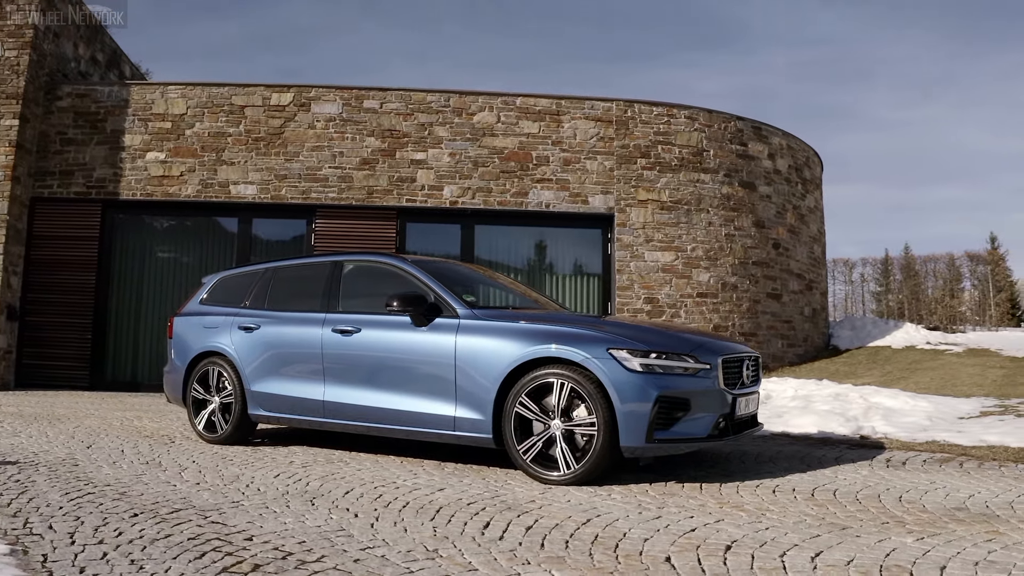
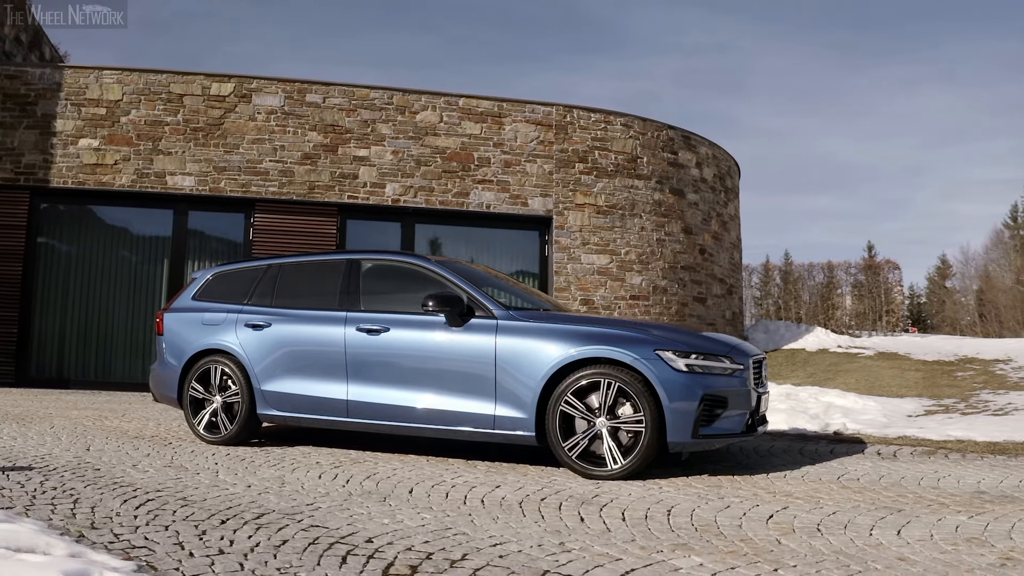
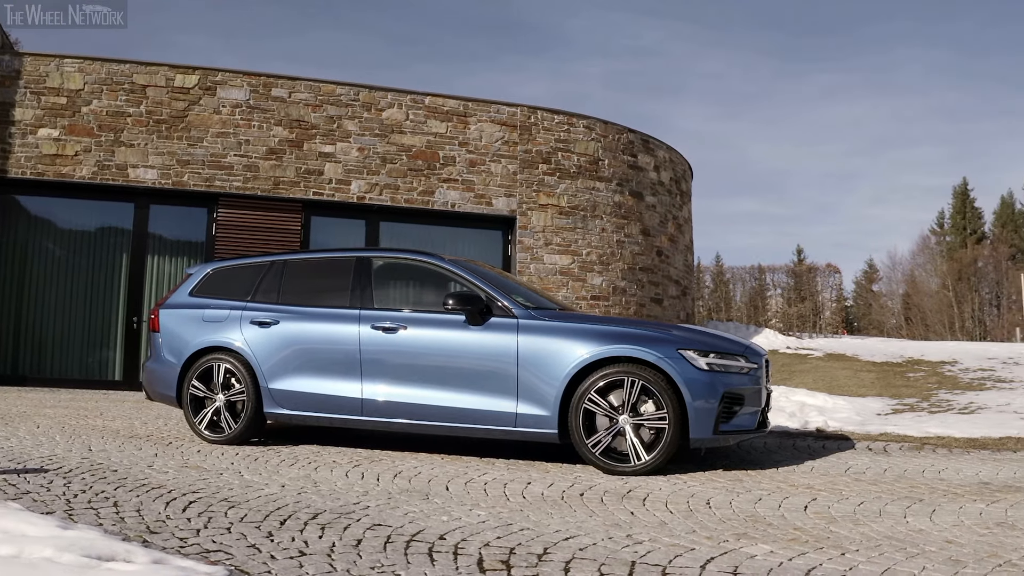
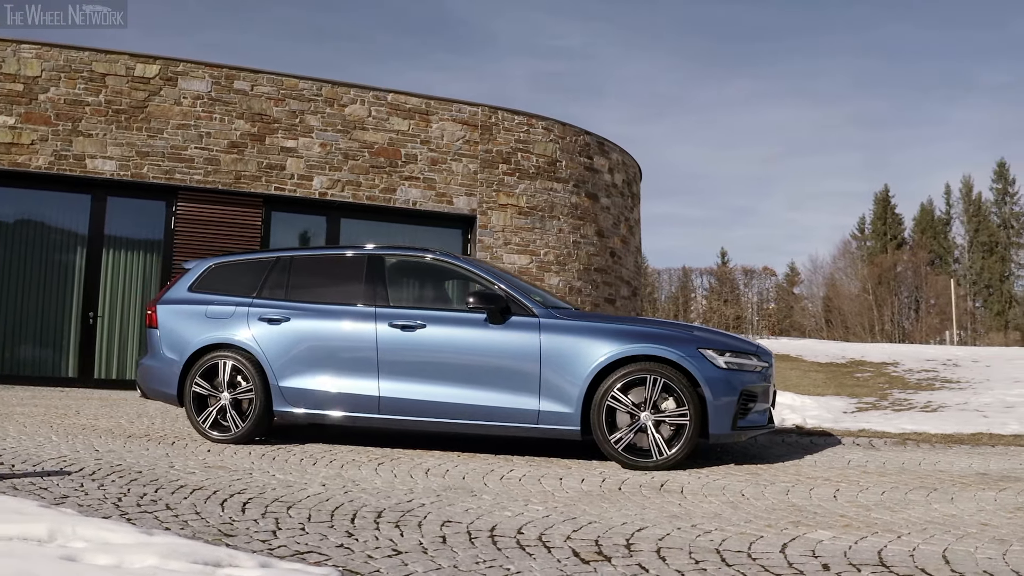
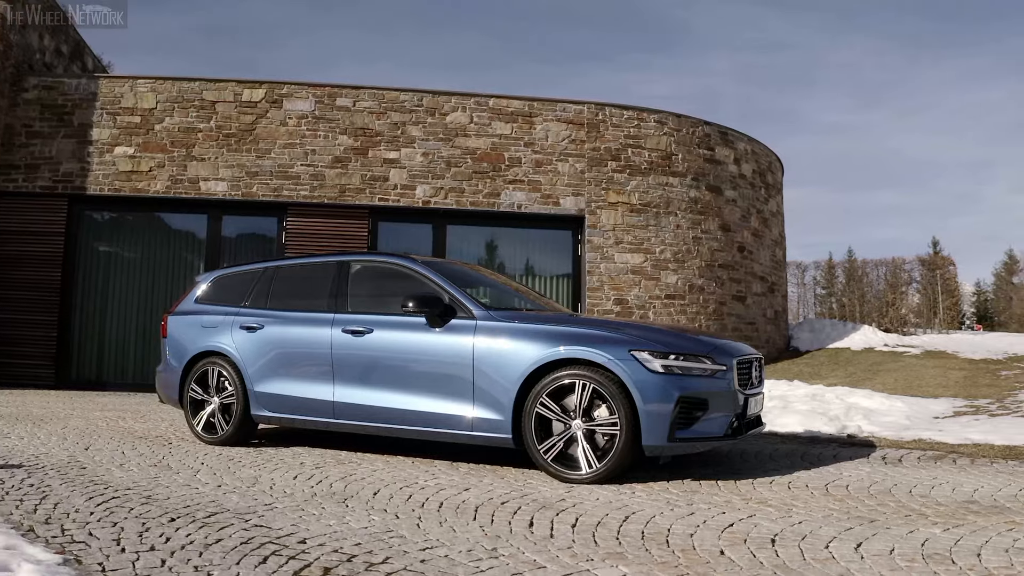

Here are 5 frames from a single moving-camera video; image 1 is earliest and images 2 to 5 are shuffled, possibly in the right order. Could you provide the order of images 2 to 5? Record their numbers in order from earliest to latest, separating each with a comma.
5, 2, 3, 4
